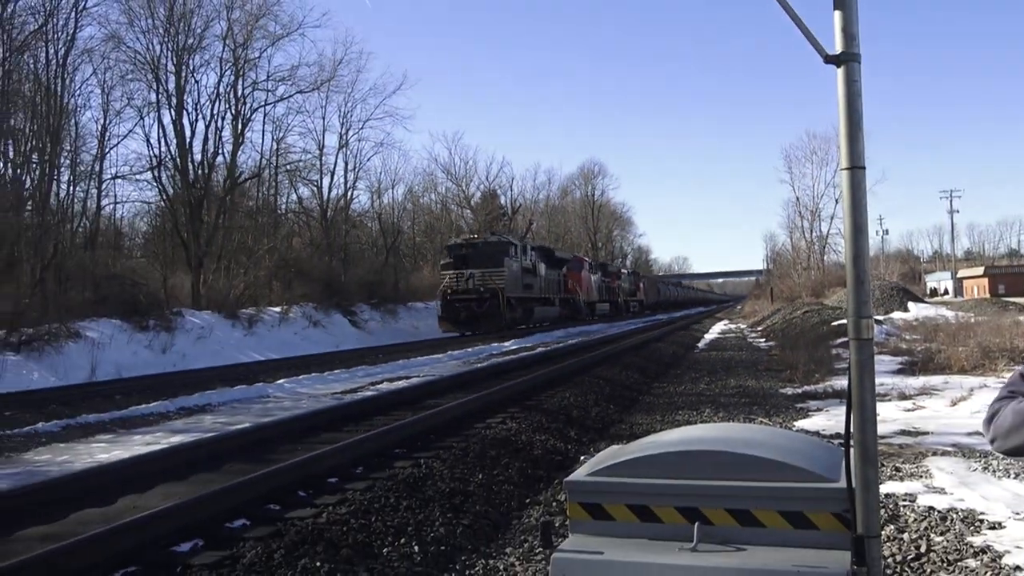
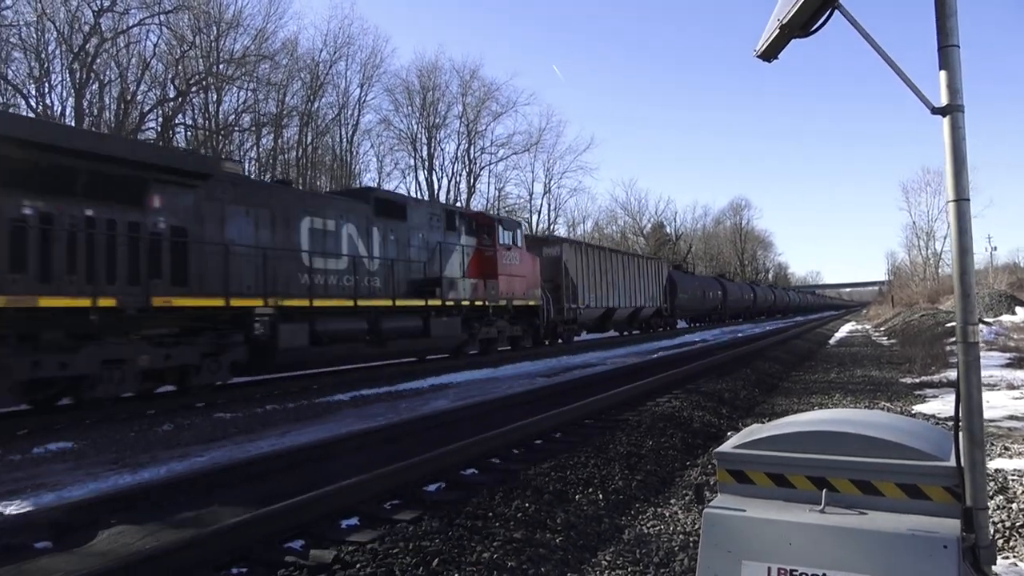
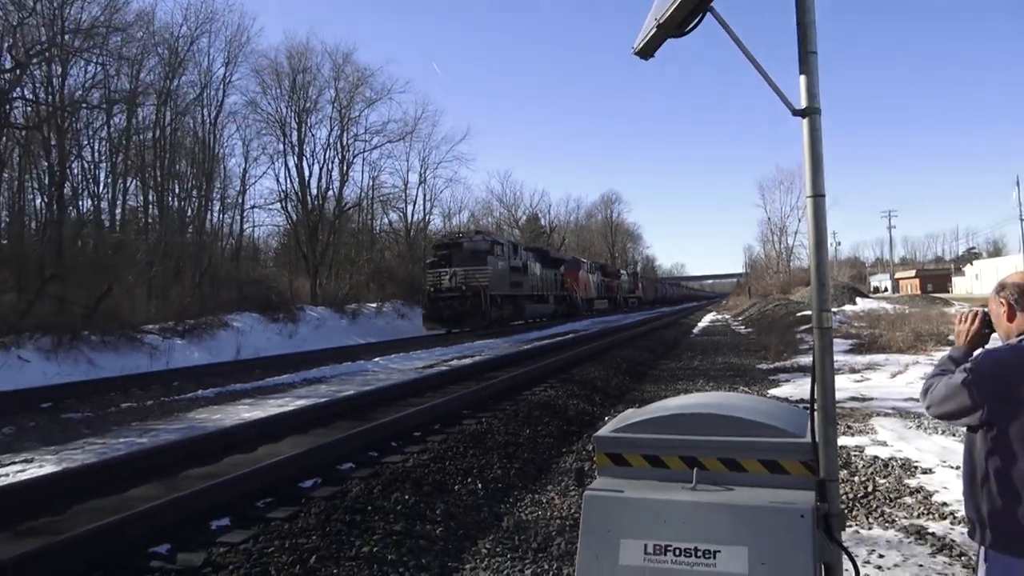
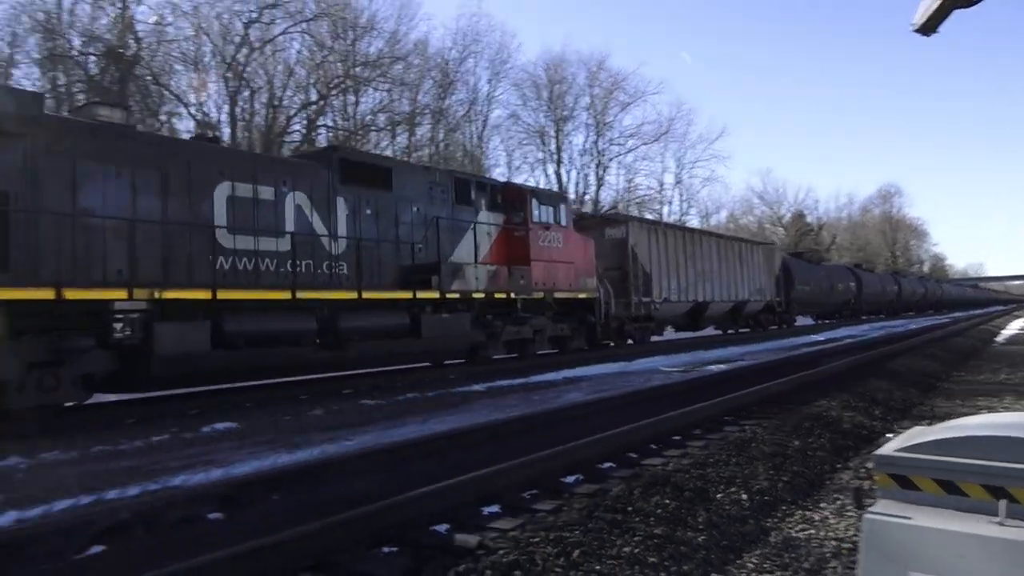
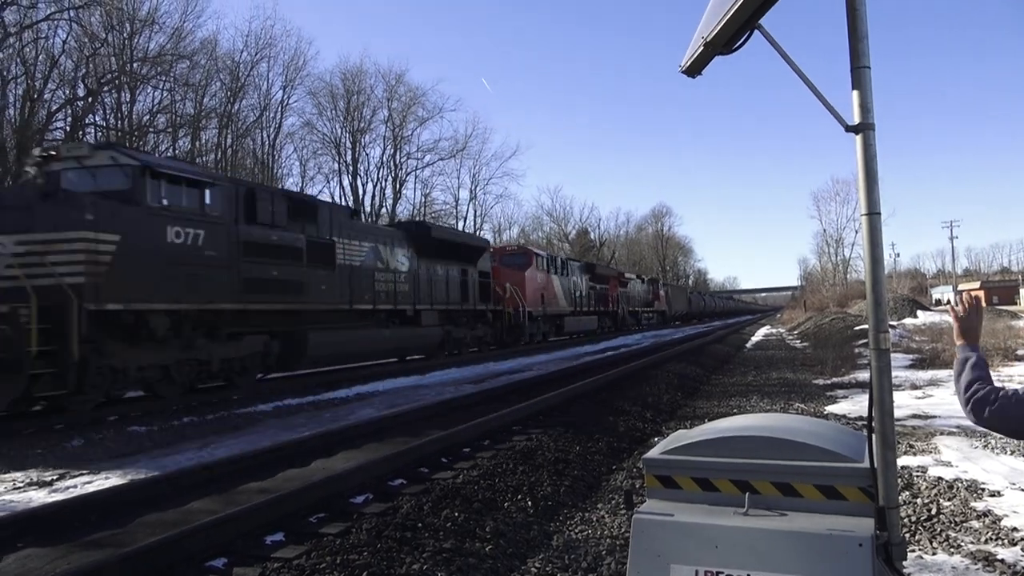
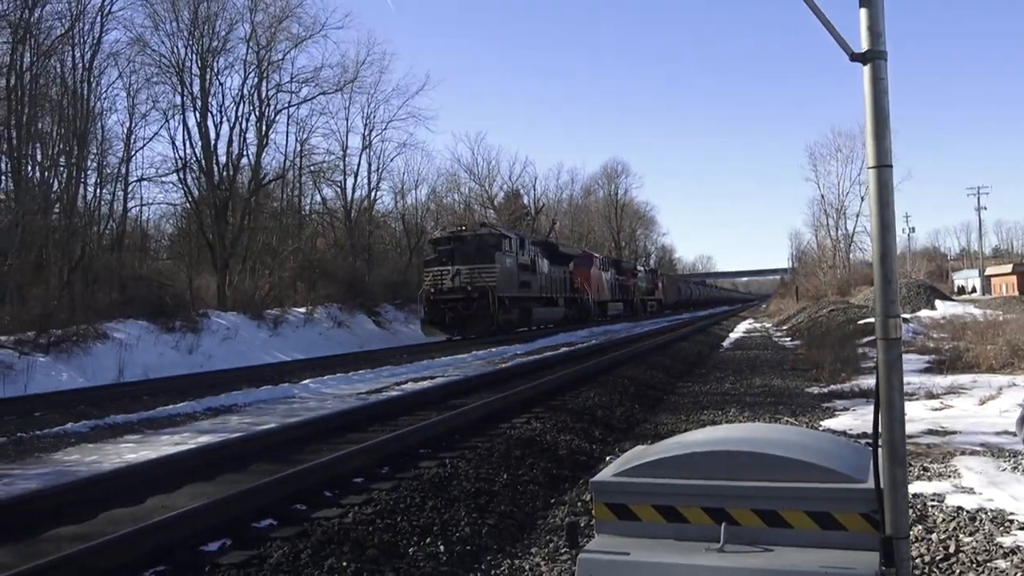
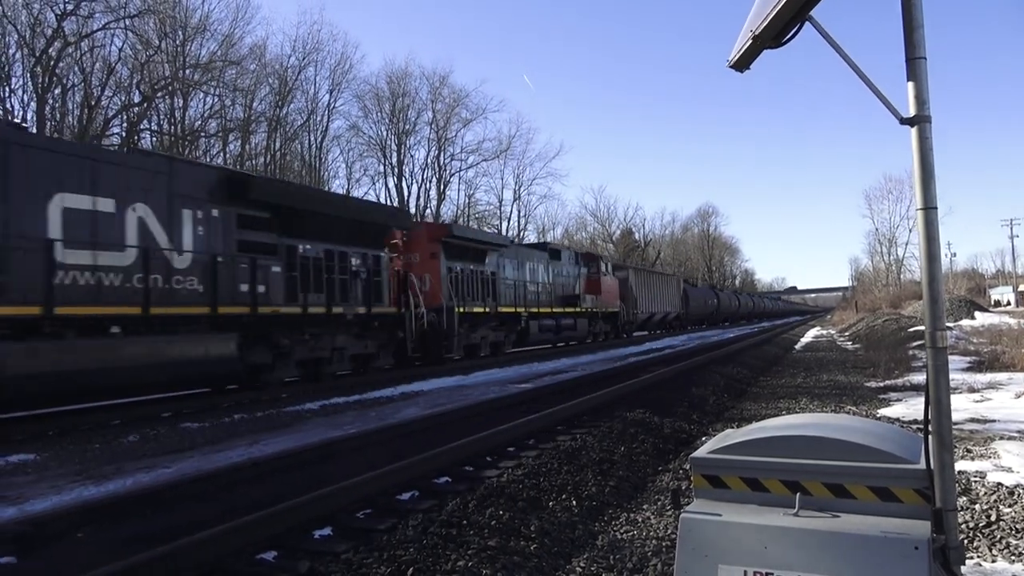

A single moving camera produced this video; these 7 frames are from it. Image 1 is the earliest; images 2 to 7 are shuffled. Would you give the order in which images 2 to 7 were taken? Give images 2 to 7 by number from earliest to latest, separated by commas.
6, 3, 5, 7, 2, 4
